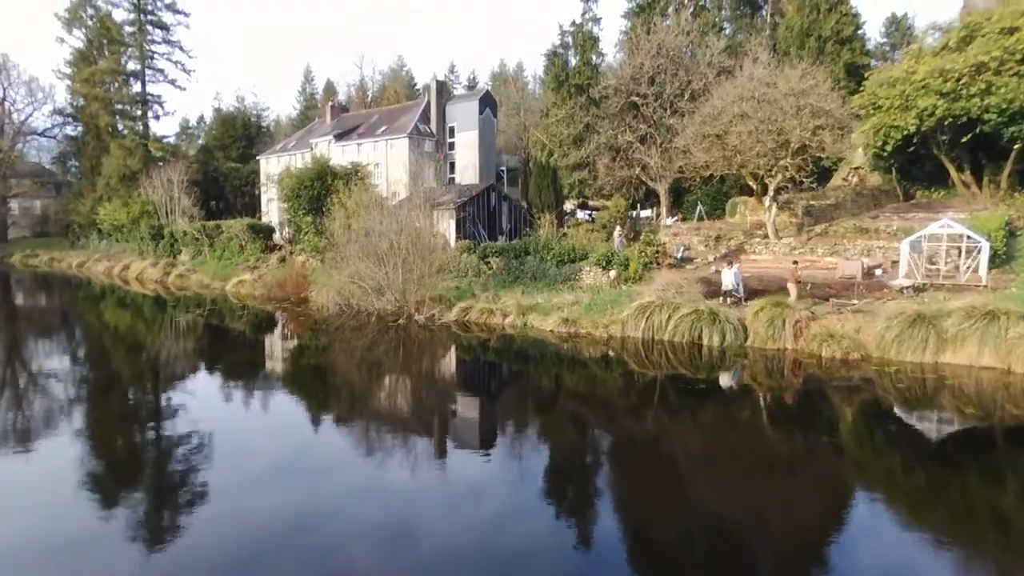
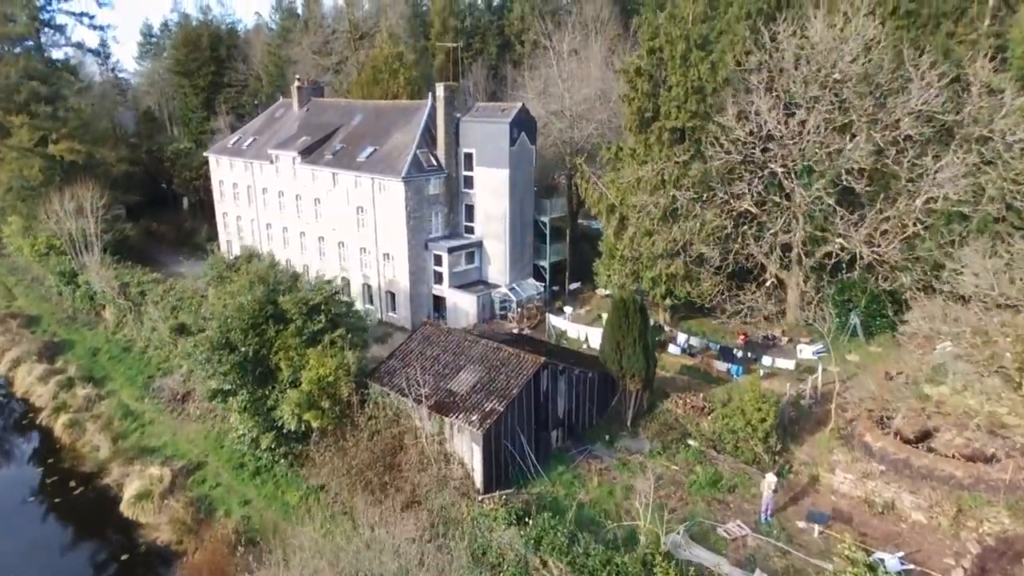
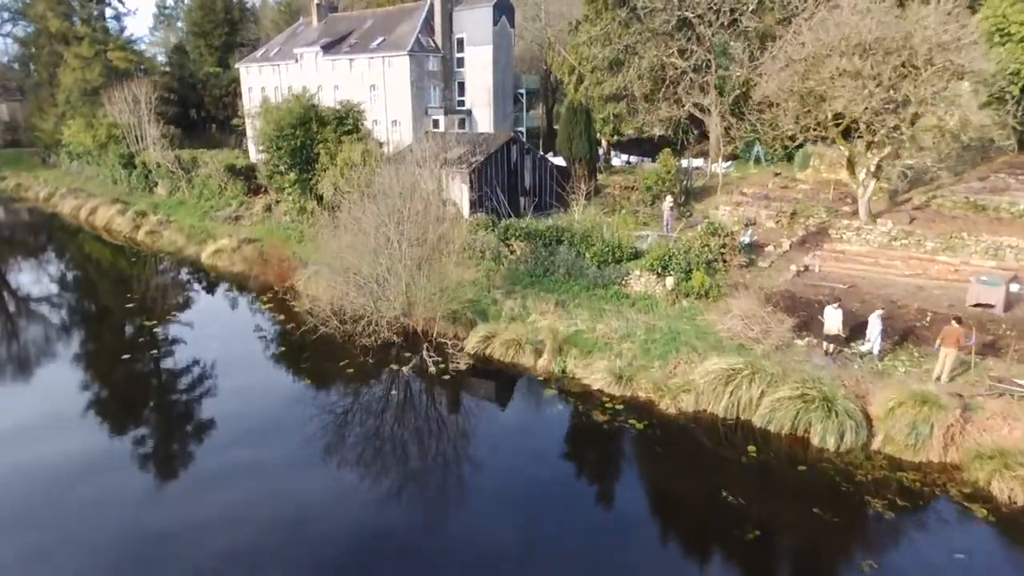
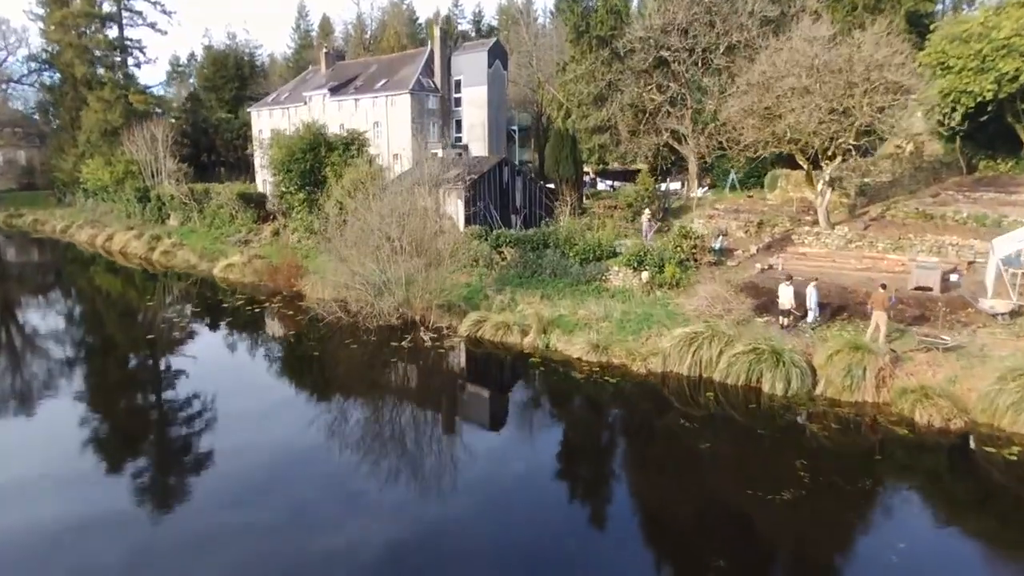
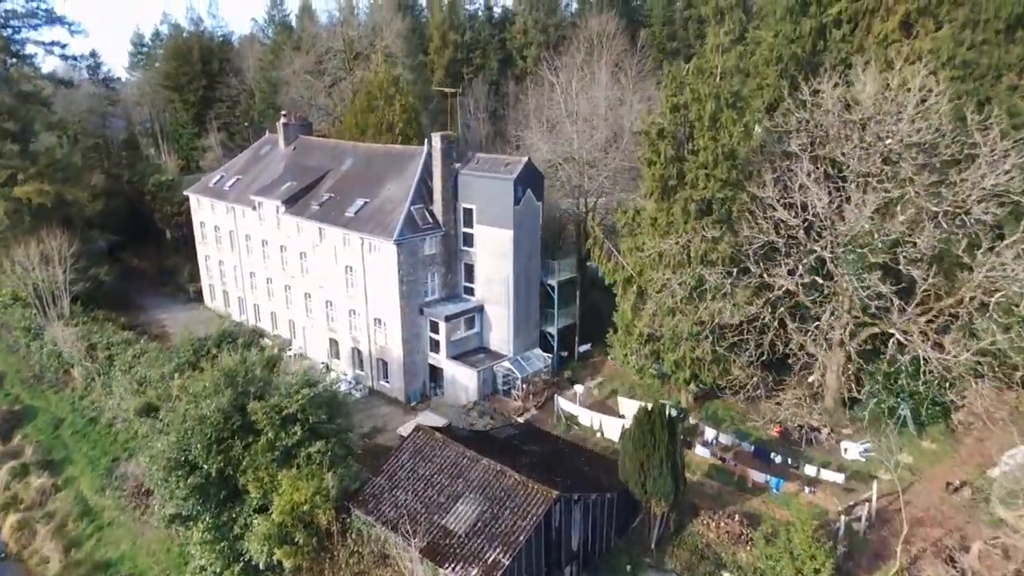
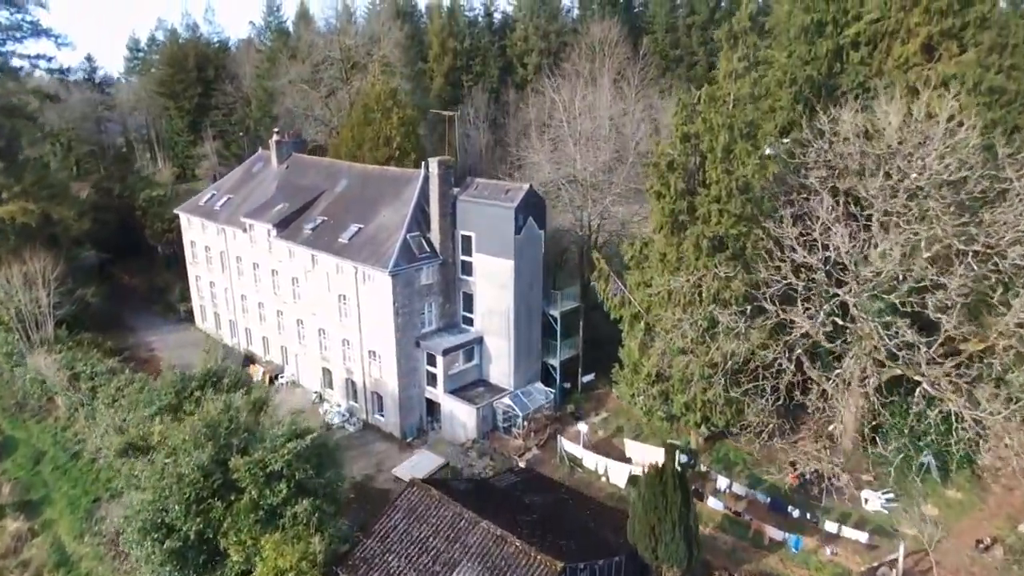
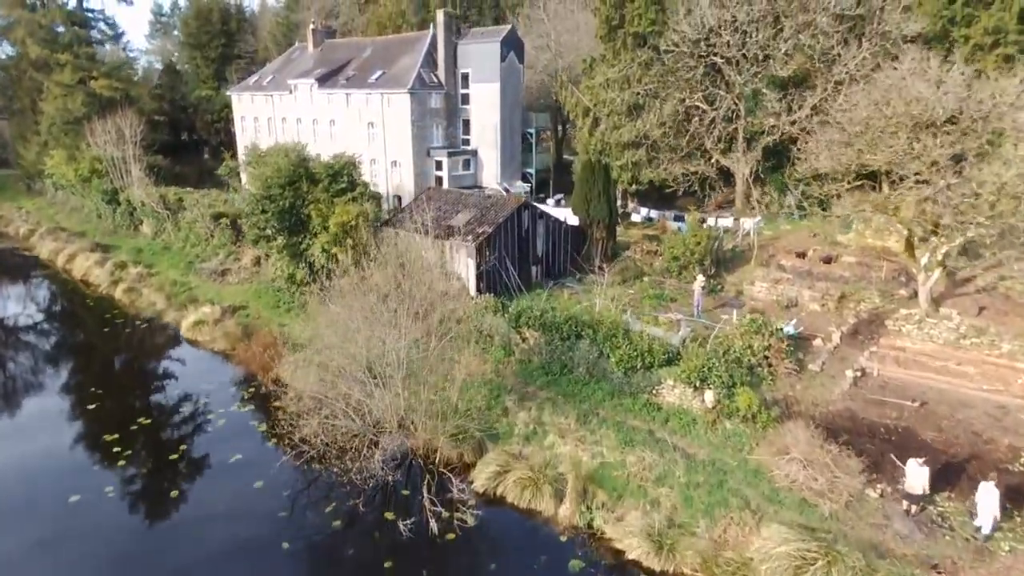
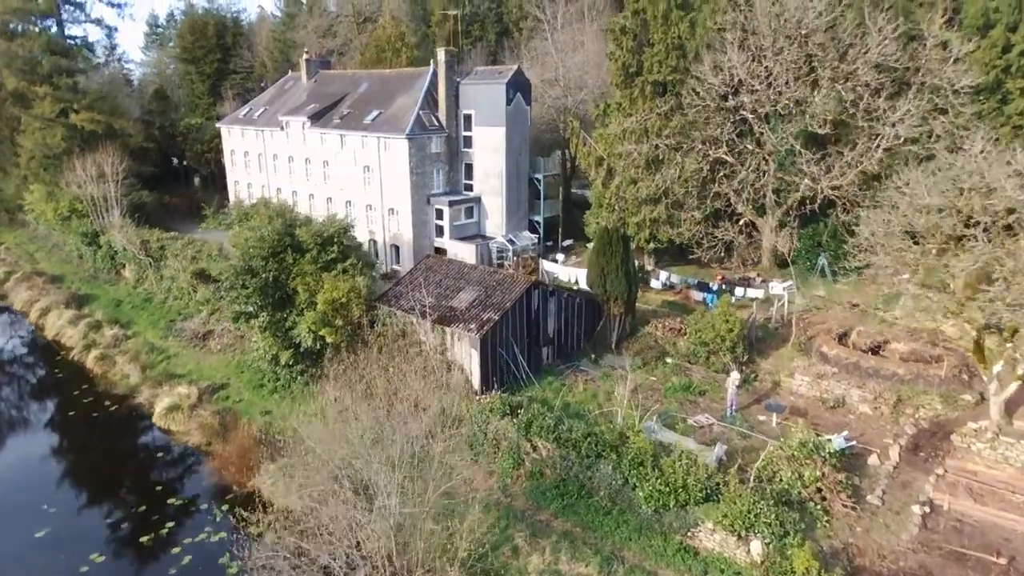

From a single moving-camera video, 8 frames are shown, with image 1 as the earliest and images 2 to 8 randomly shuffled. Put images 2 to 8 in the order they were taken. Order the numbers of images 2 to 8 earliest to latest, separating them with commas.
4, 3, 7, 8, 2, 5, 6
